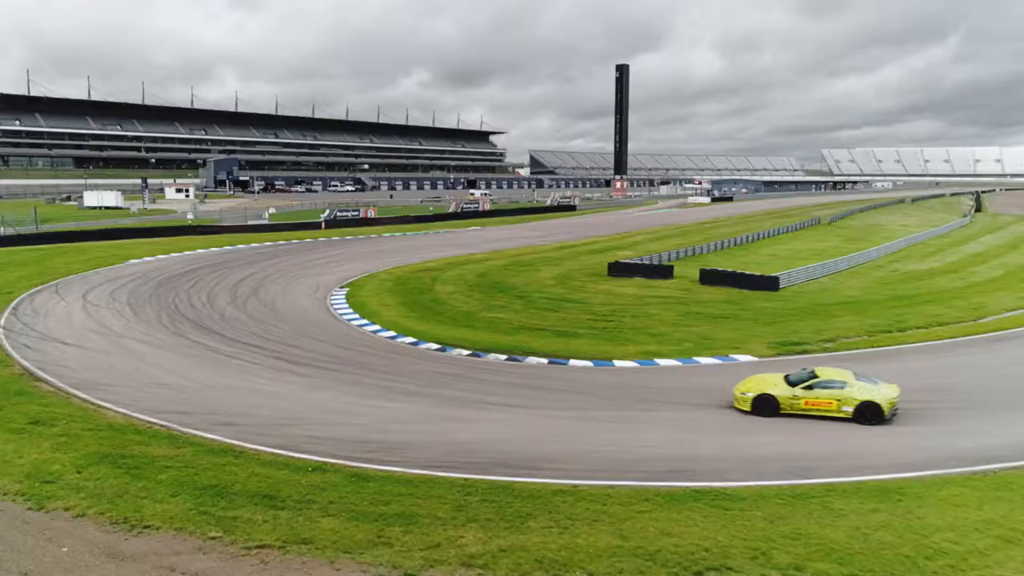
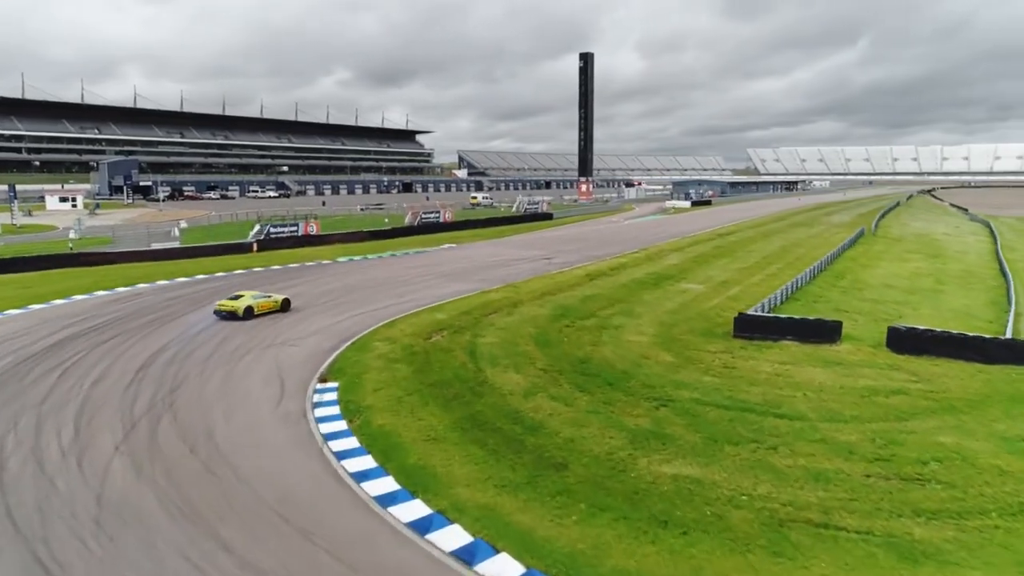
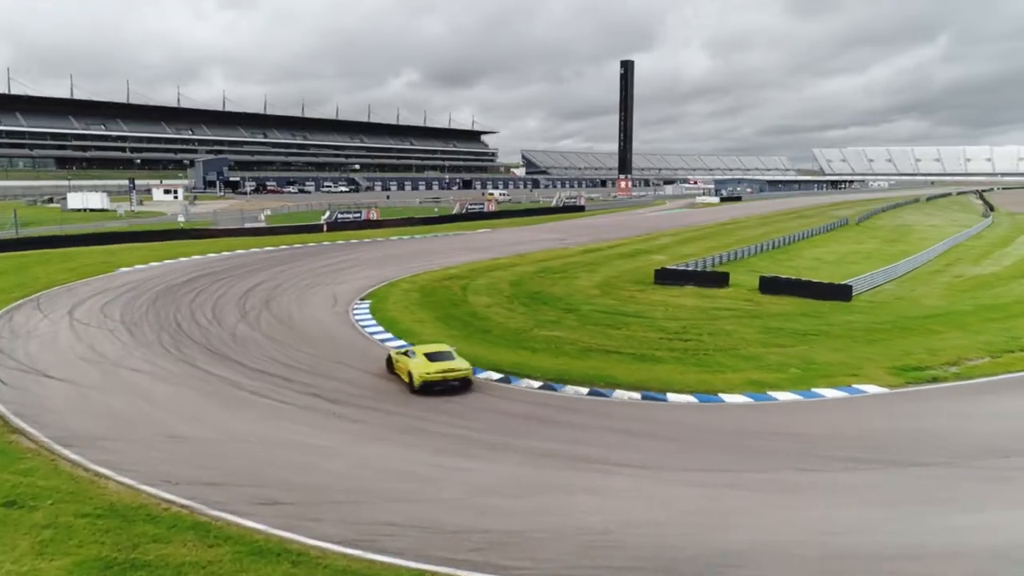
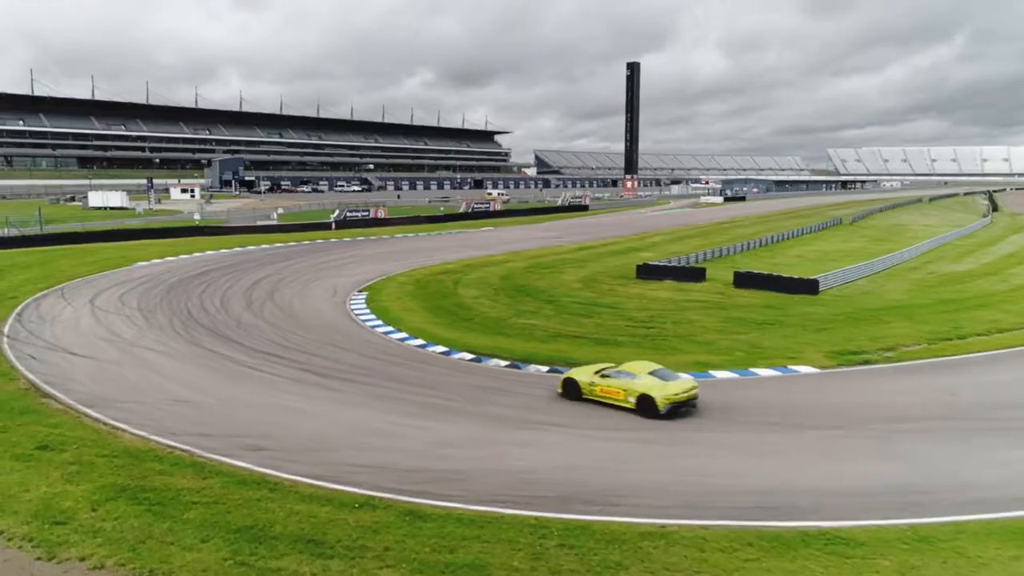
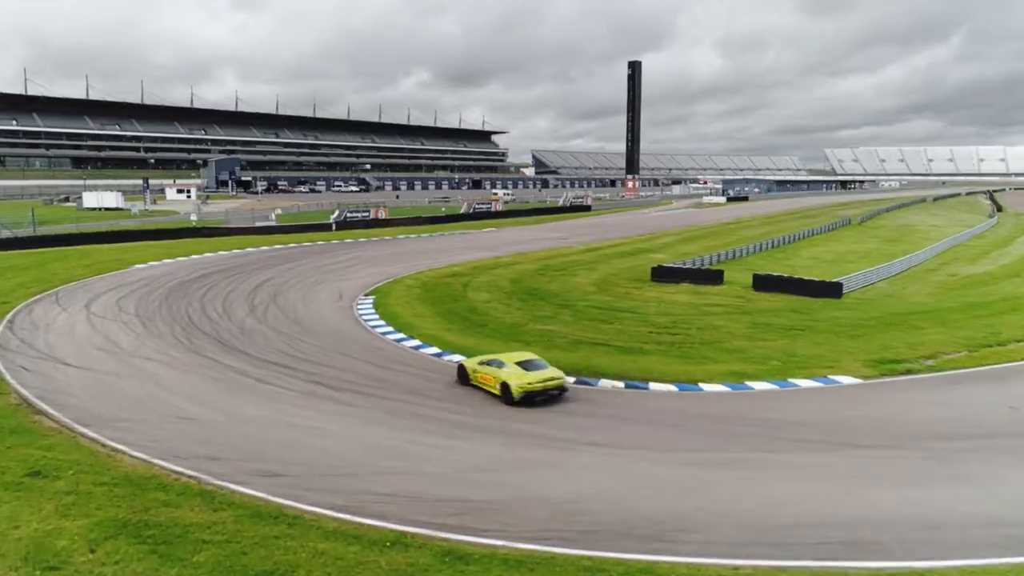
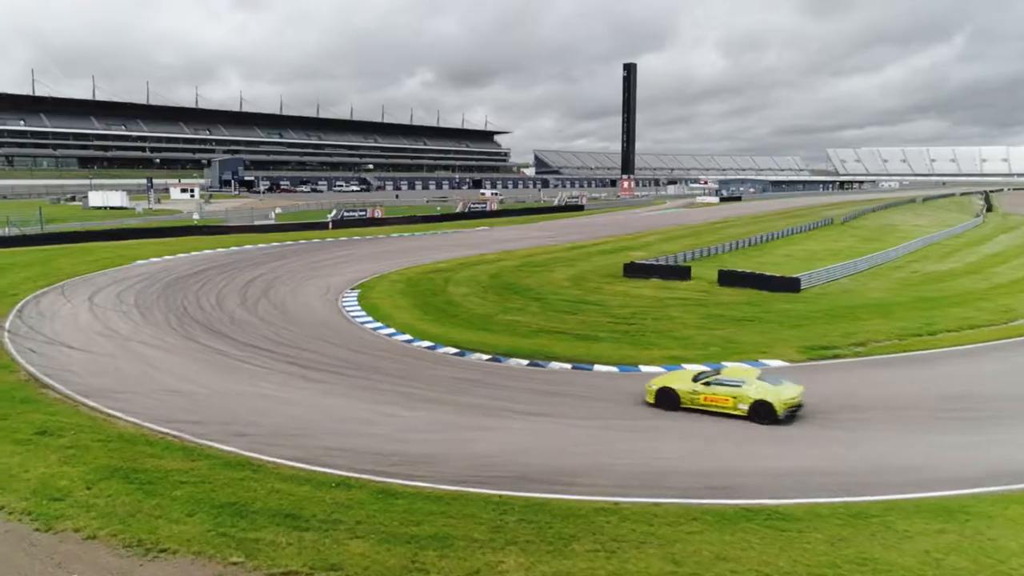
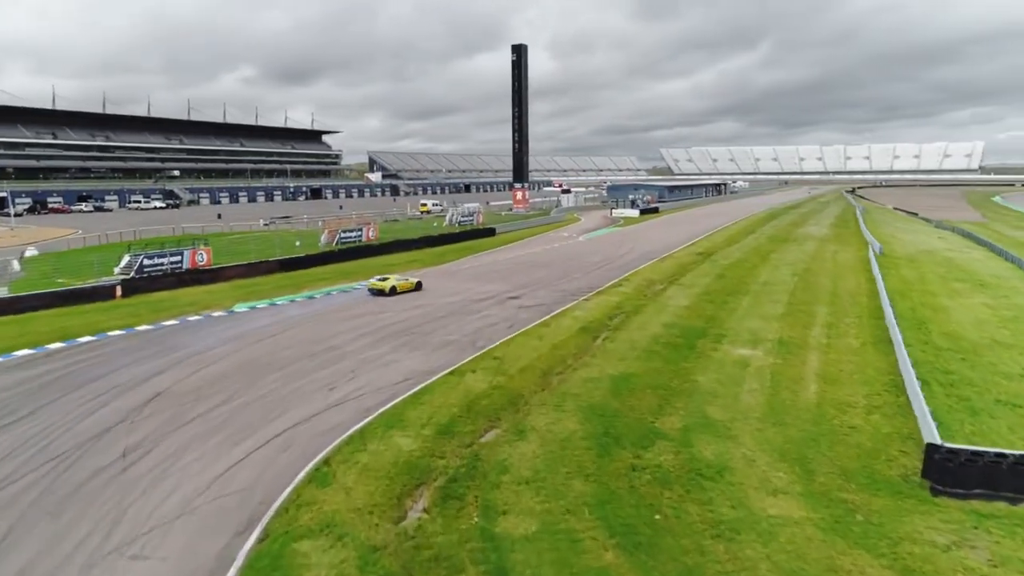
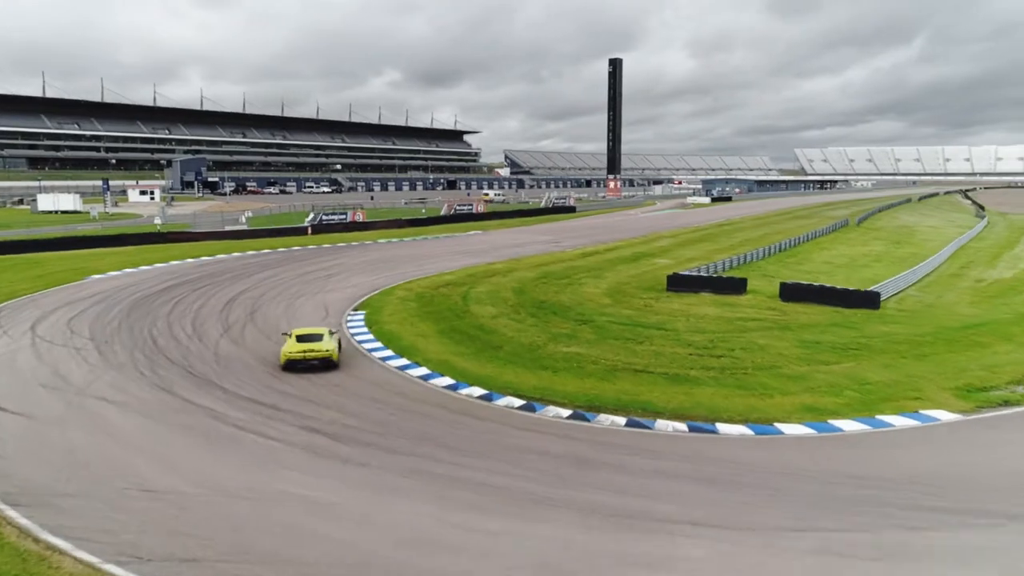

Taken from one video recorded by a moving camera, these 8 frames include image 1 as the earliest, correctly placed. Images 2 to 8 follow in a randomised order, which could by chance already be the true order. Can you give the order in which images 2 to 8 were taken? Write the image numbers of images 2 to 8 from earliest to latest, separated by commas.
6, 4, 5, 3, 8, 2, 7
